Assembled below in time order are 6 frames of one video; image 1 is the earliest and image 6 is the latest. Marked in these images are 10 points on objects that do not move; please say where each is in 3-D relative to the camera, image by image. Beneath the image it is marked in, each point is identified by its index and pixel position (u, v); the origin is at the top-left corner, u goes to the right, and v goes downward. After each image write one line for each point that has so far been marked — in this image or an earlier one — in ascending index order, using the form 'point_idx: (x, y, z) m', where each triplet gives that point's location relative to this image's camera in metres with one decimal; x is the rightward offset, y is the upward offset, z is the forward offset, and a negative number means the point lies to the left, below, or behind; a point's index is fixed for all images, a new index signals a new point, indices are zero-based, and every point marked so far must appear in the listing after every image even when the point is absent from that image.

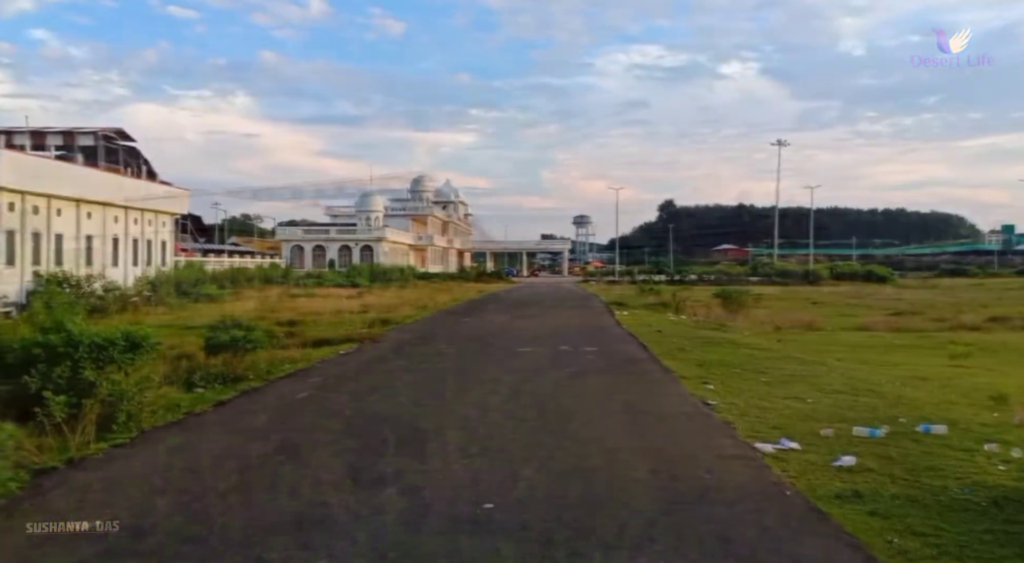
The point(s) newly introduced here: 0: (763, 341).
0: (+5.8, -1.4, +18.8) m
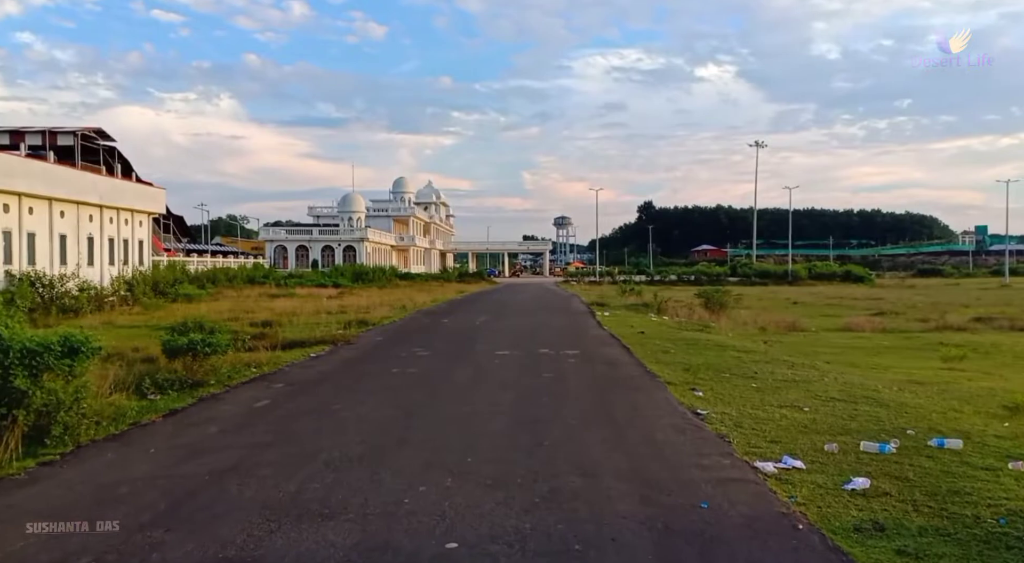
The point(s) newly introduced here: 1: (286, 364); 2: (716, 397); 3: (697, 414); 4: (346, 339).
0: (+5.3, -1.4, +18.1) m
1: (-3.8, -1.4, +13.3) m
2: (+2.7, -1.5, +10.4) m
3: (+2.1, -1.5, +9.1) m
4: (-3.7, -1.2, +17.7) m
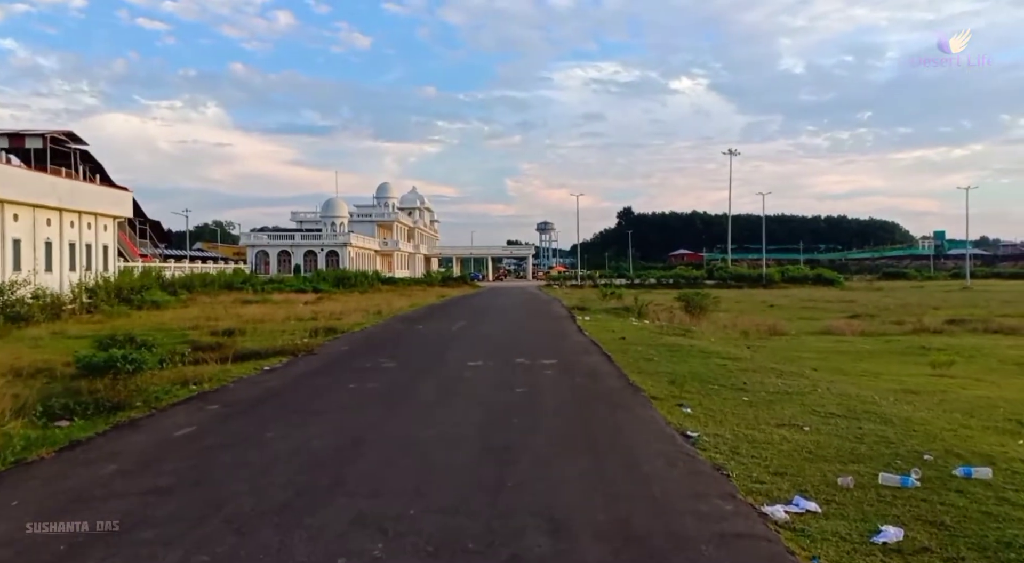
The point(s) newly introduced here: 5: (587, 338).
0: (+4.7, -1.5, +17.1) m
1: (-4.3, -1.5, +12.2) m
2: (+2.3, -1.6, +9.3) m
3: (+1.8, -1.6, +8.0) m
4: (-4.2, -1.4, +16.5) m
5: (+1.8, -1.3, +19.0) m
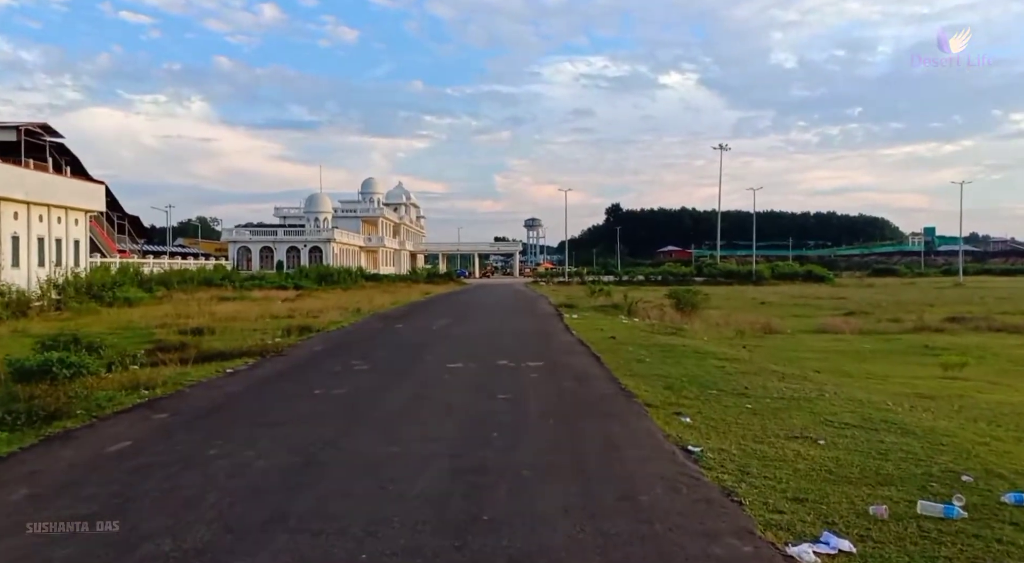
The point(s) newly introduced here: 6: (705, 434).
0: (+4.4, -1.4, +16.2) m
1: (-4.5, -1.5, +11.1) m
2: (+2.1, -1.5, +8.4) m
3: (+1.6, -1.5, +7.1) m
4: (-4.6, -1.3, +15.4) m
5: (+1.4, -1.3, +18.1) m
6: (+2.0, -1.5, +8.1) m
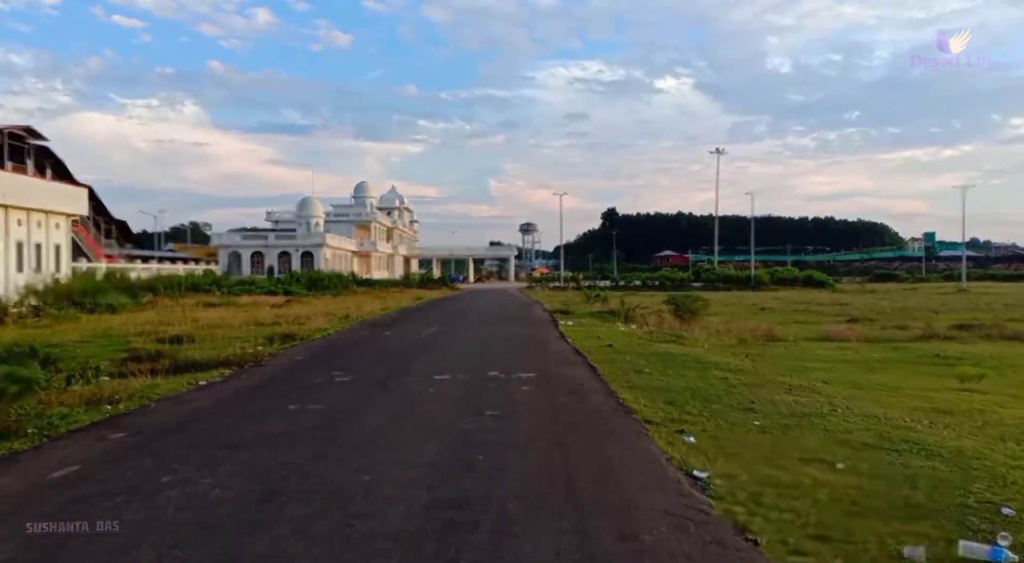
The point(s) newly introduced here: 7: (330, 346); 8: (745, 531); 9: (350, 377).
0: (+4.3, -1.5, +15.5) m
1: (-4.6, -1.5, +10.4) m
2: (+2.0, -1.6, +7.7) m
3: (+1.5, -1.6, +6.4) m
4: (-4.7, -1.4, +14.7) m
5: (+1.3, -1.4, +17.4) m
6: (+1.8, -1.6, +7.4) m
7: (-3.8, -1.3, +16.7) m
8: (+1.5, -1.6, +5.1) m
9: (-2.4, -1.4, +12.0) m
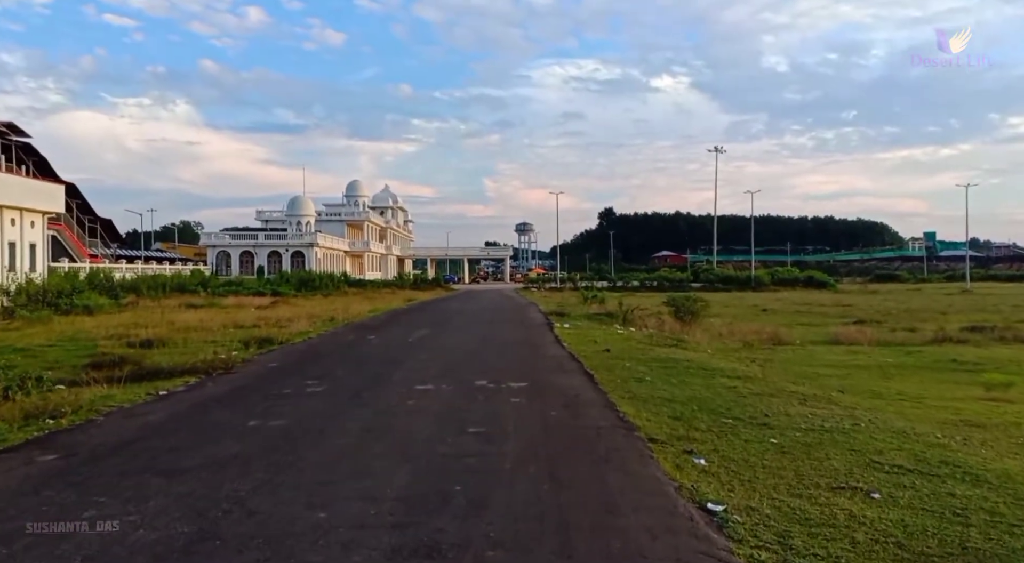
0: (+4.1, -1.5, +14.6) m
1: (-4.8, -1.6, +9.4) m
2: (+1.8, -1.6, +6.7) m
3: (+1.3, -1.6, +5.4) m
4: (-4.9, -1.4, +13.7) m
5: (+1.1, -1.4, +16.4) m
6: (+1.7, -1.6, +6.4) m
7: (-3.9, -1.4, +15.6) m
8: (+1.4, -1.6, +4.2) m
9: (-2.6, -1.4, +11.0) m
